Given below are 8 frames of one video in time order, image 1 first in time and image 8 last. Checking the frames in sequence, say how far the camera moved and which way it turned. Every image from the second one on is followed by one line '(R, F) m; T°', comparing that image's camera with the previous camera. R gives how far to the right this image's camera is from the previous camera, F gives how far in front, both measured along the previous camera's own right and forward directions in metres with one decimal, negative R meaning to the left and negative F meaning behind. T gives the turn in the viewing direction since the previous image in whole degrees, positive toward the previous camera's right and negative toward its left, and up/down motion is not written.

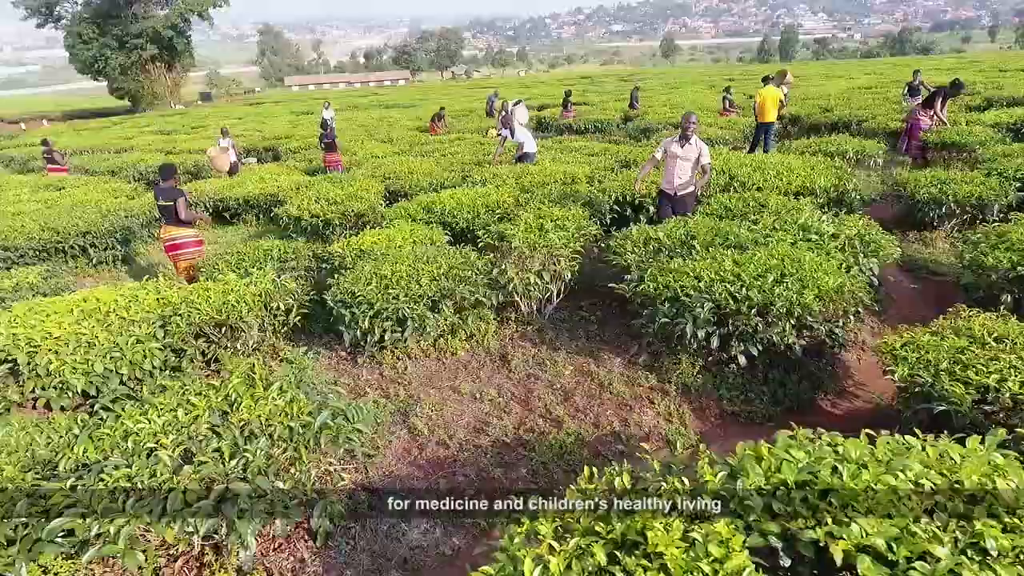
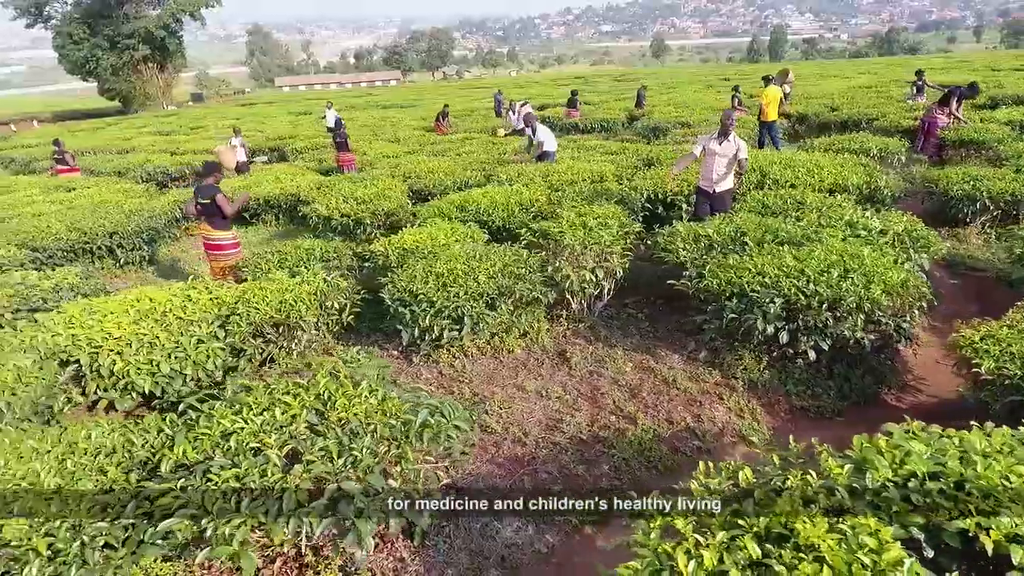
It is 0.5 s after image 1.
(-0.8, 0.0) m; +1°
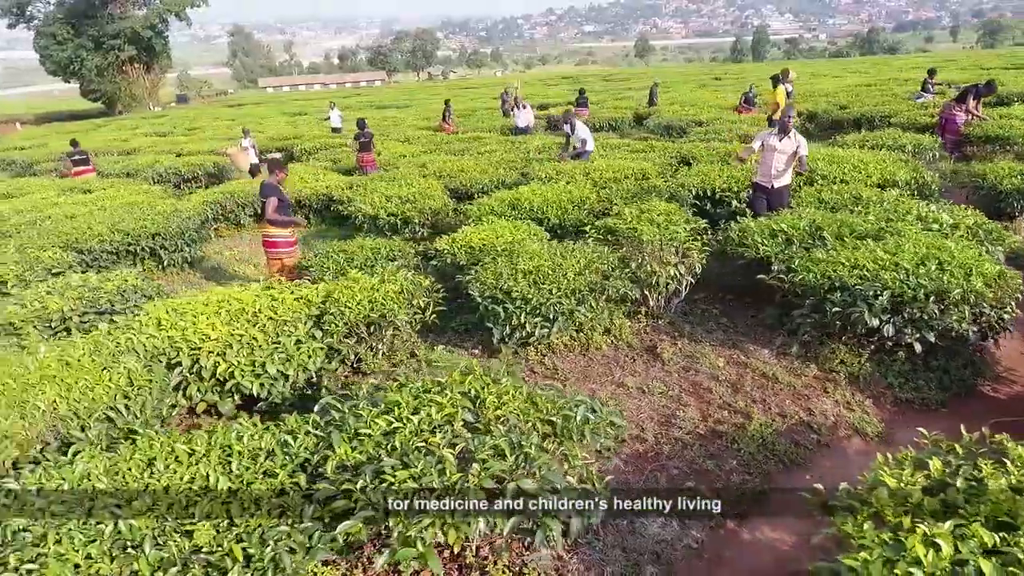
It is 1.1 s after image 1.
(-1.3, +0.1) m; +1°
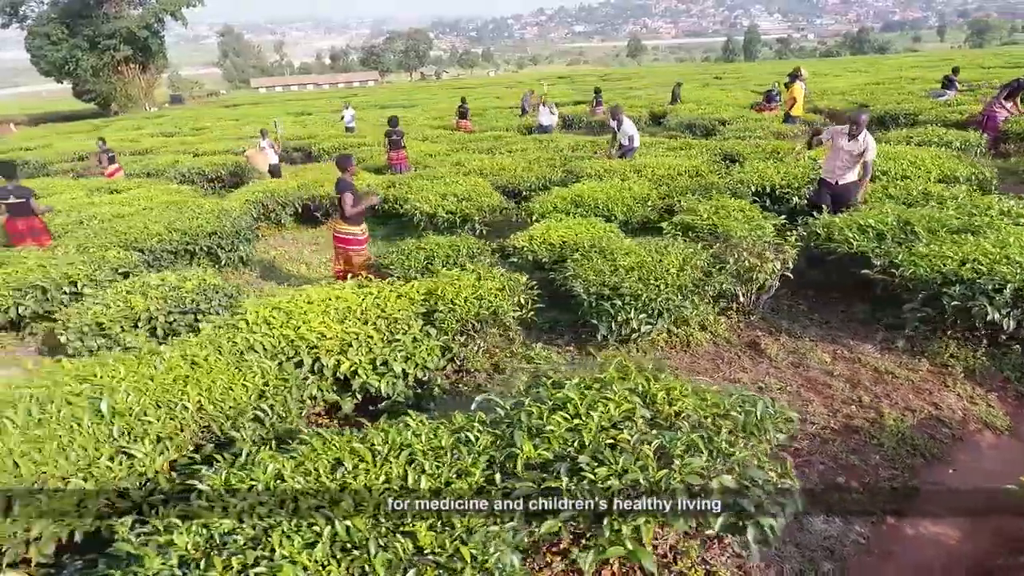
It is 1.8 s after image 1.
(-1.3, +0.1) m; +1°
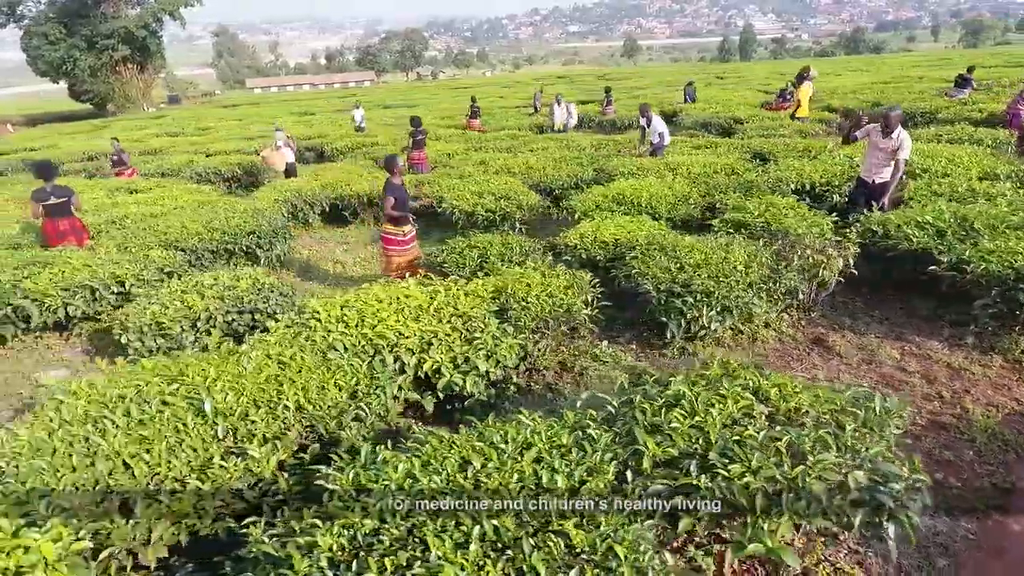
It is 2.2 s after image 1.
(-0.9, +0.1) m; 0°
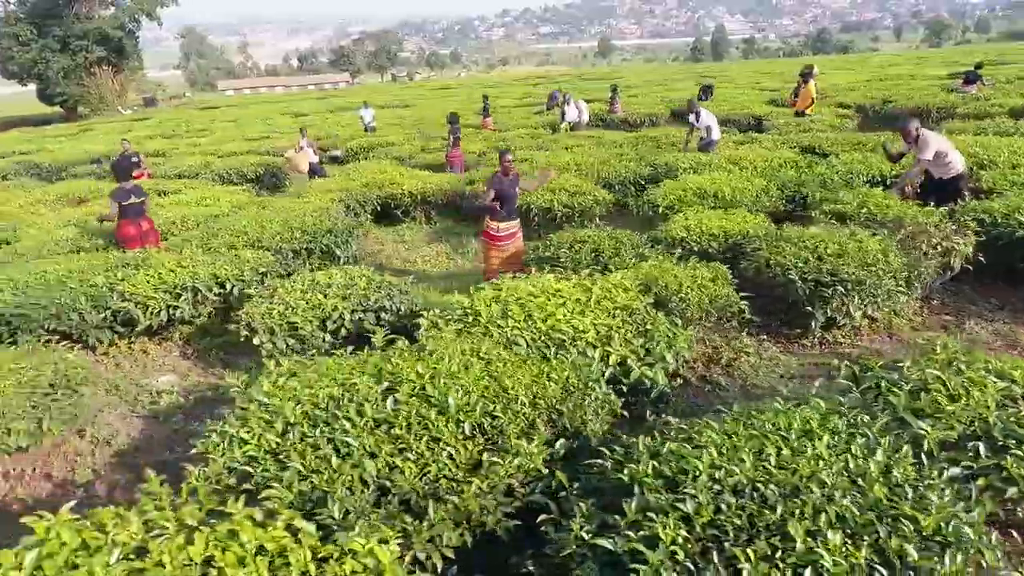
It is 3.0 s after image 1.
(-2.0, +0.1) m; +2°
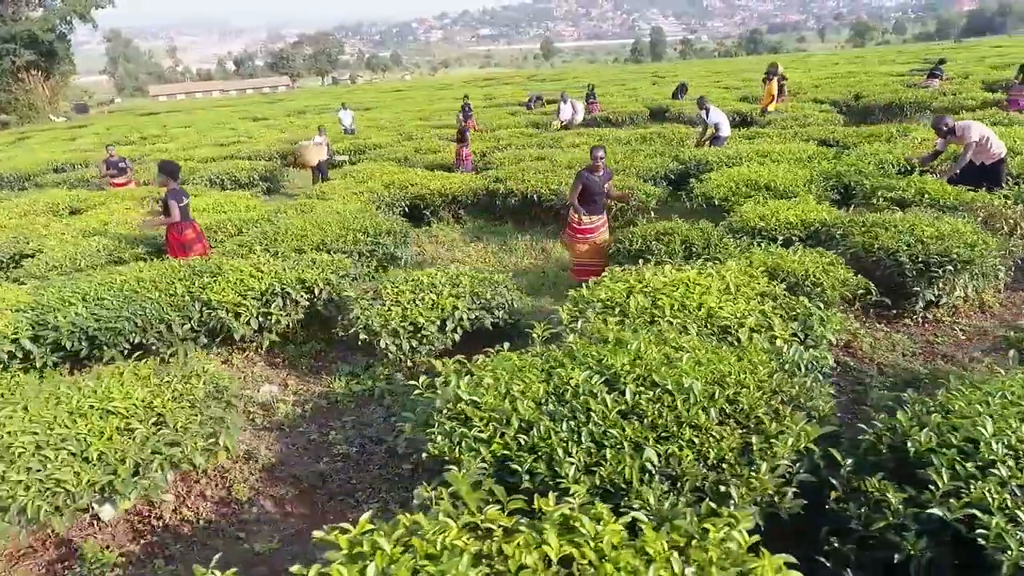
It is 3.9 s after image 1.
(-2.1, +0.1) m; +5°
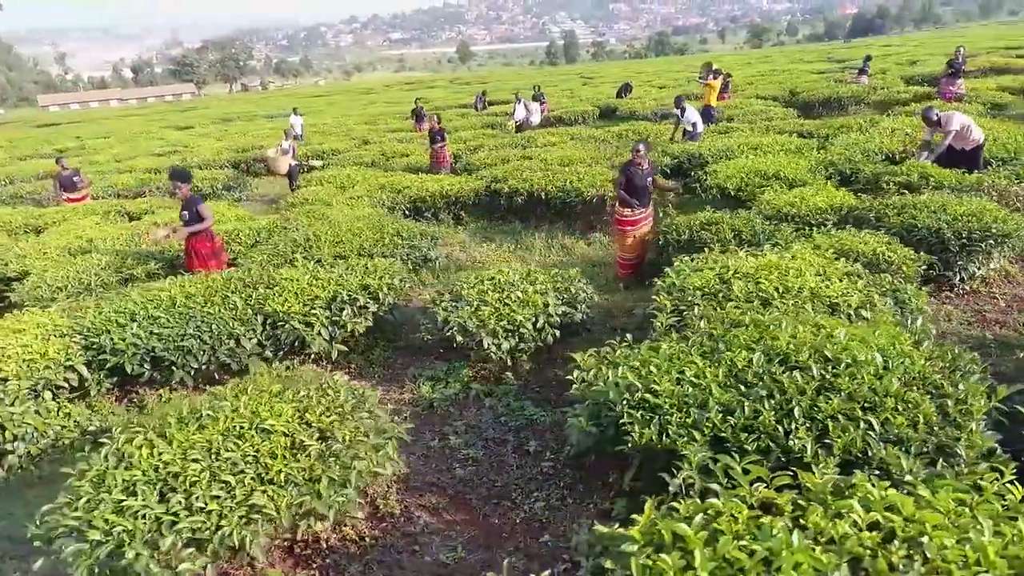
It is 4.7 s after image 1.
(-2.0, +0.1) m; +7°
